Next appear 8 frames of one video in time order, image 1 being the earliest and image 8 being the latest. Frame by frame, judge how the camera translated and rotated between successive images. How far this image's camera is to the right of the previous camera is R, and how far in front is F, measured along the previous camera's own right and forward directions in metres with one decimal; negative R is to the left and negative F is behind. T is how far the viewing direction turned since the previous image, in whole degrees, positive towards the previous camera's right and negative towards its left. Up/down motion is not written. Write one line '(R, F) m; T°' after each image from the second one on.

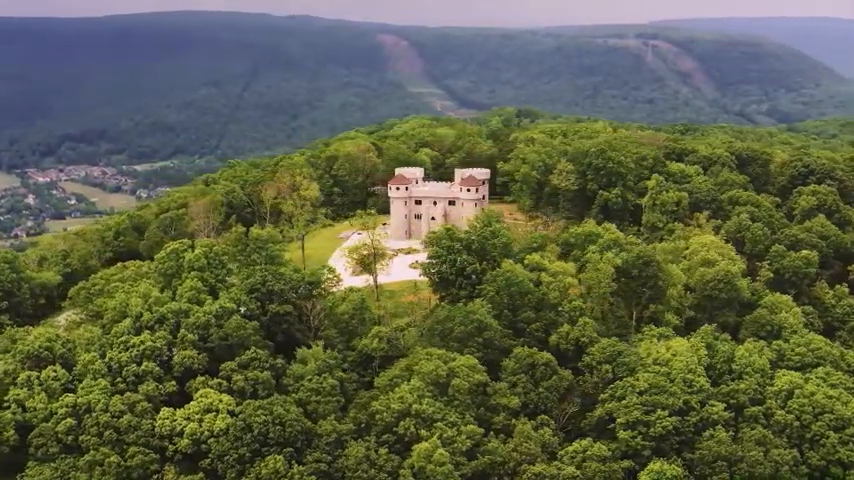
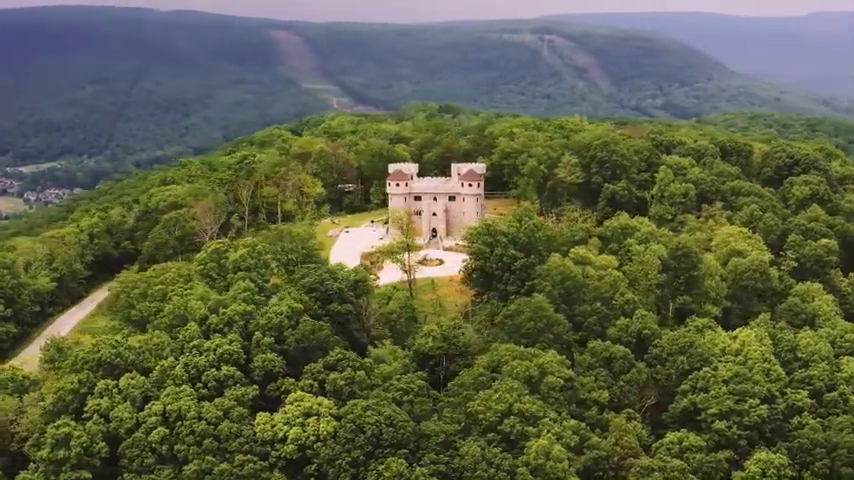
(-7.7, +1.1) m; +6°
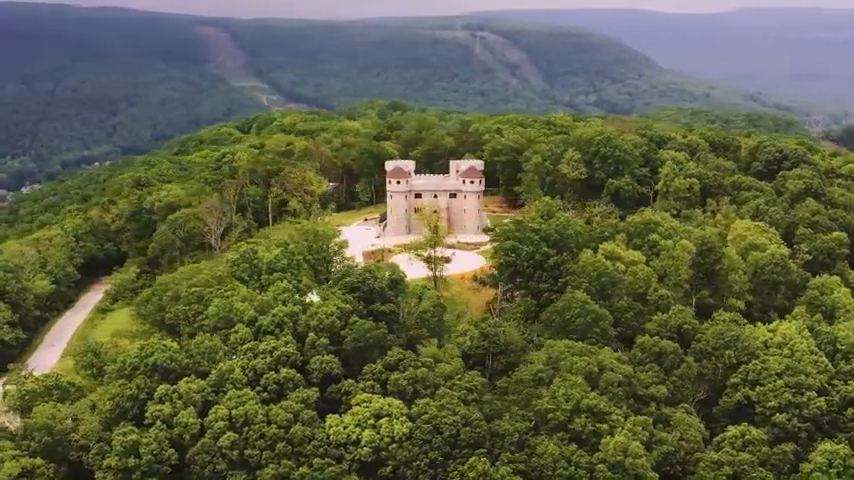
(-5.1, +0.6) m; +4°
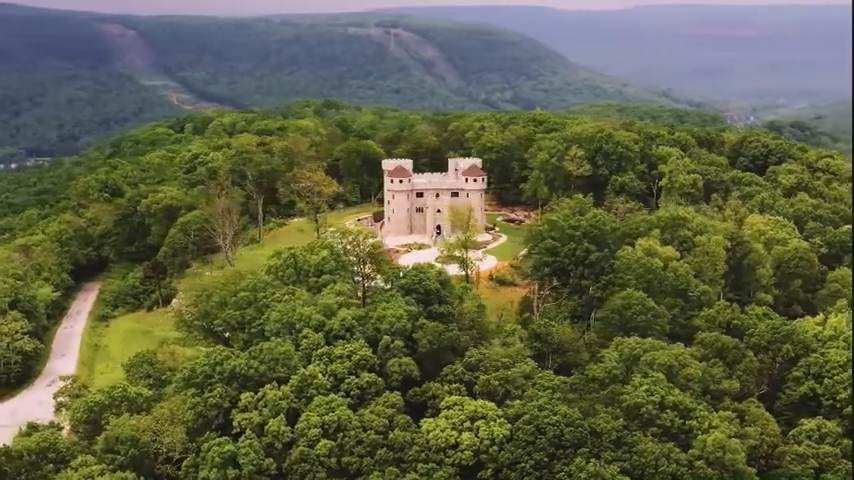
(-6.5, +0.8) m; +5°
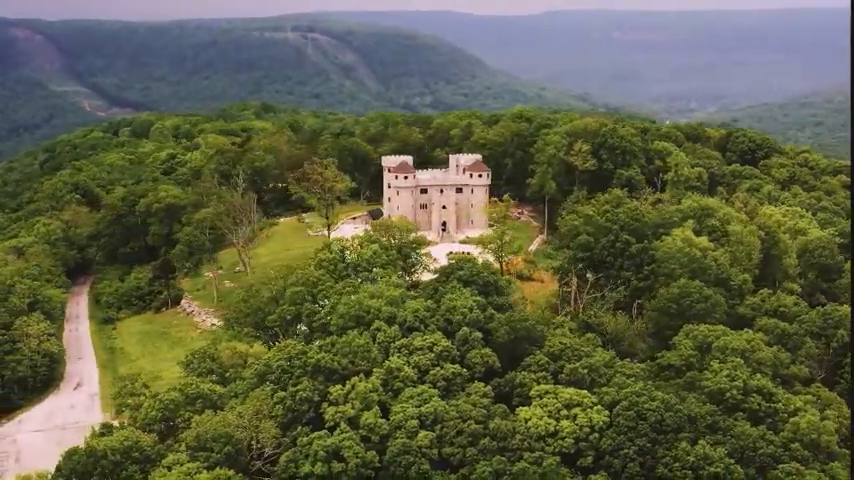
(-6.3, +0.8) m; +5°
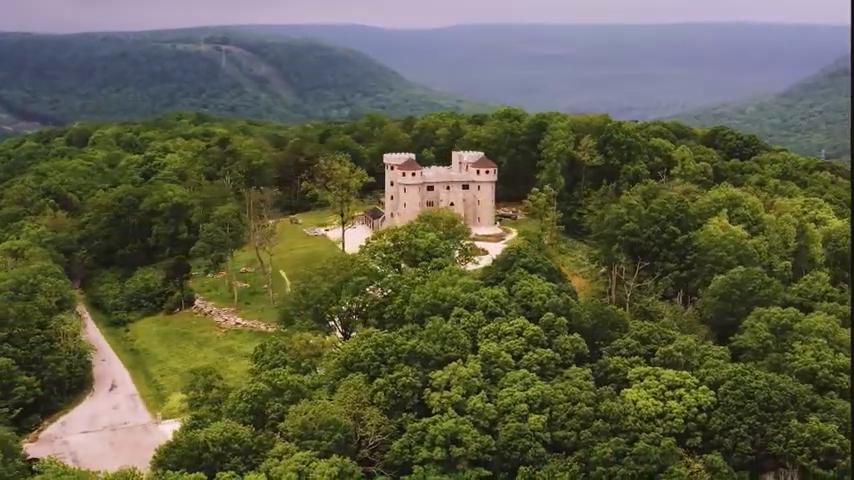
(-6.6, +1.1) m; +5°
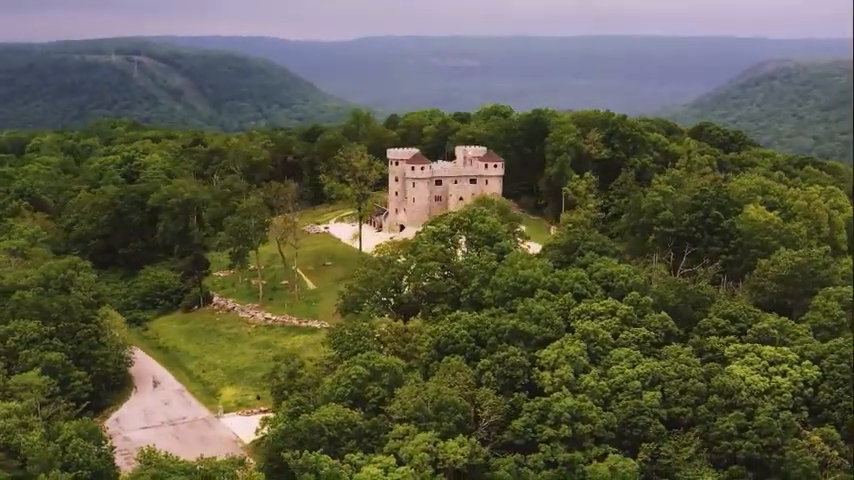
(-6.6, +1.0) m; +5°
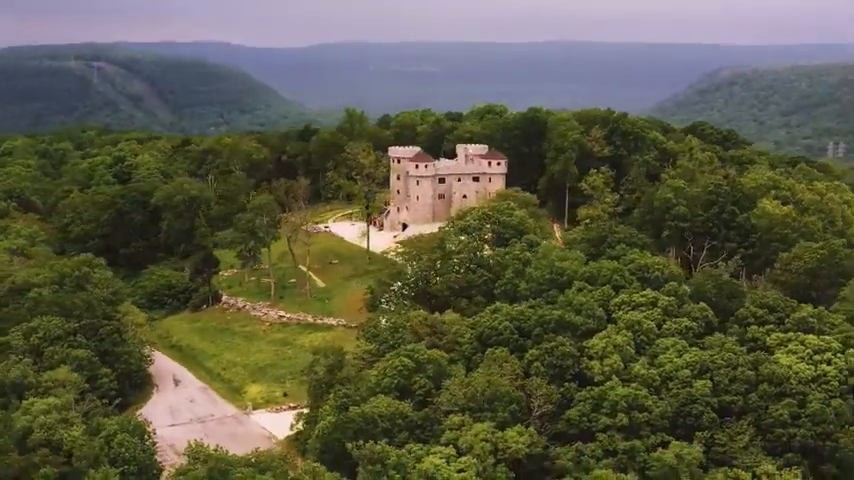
(-2.9, +0.4) m; +2°
